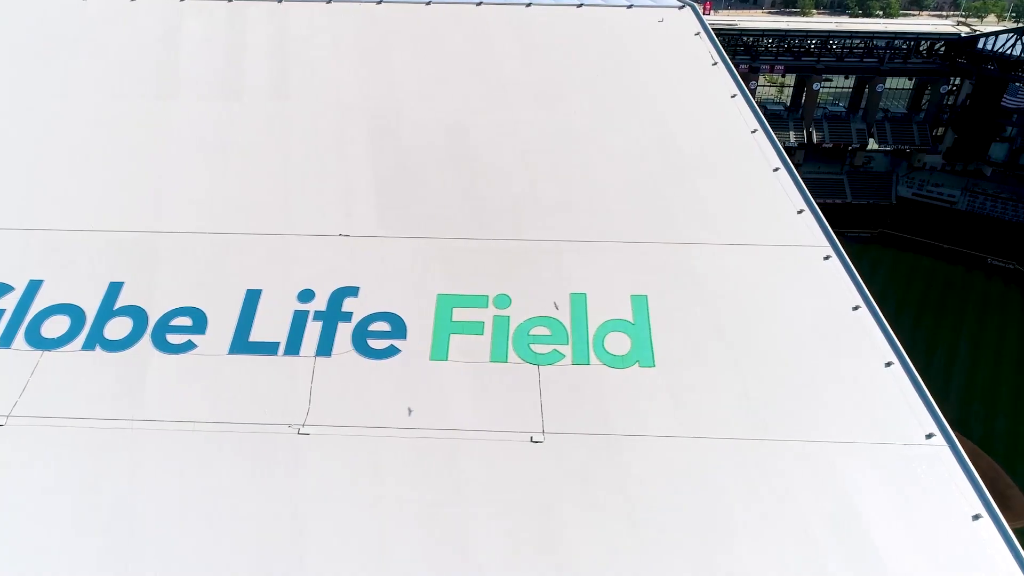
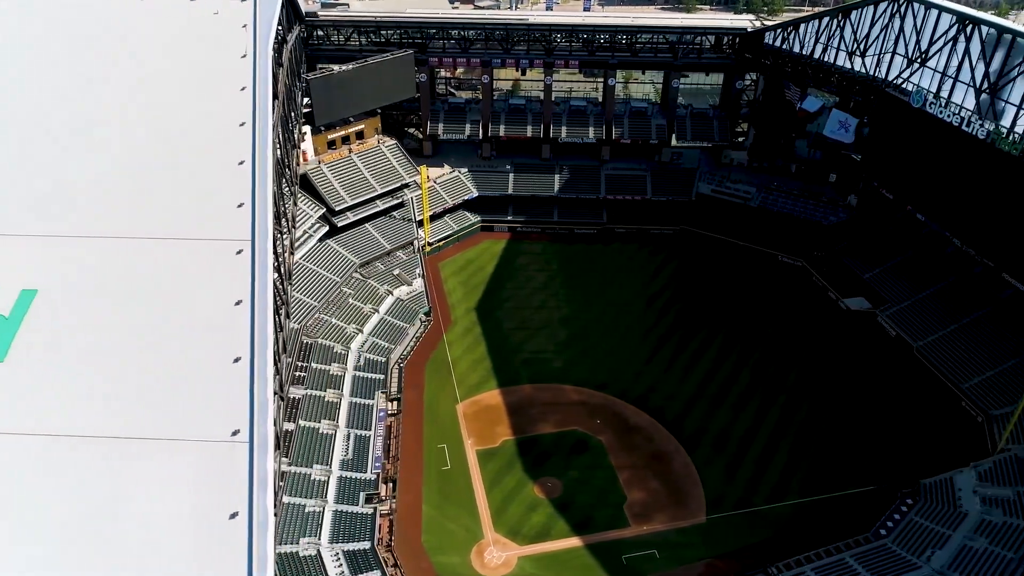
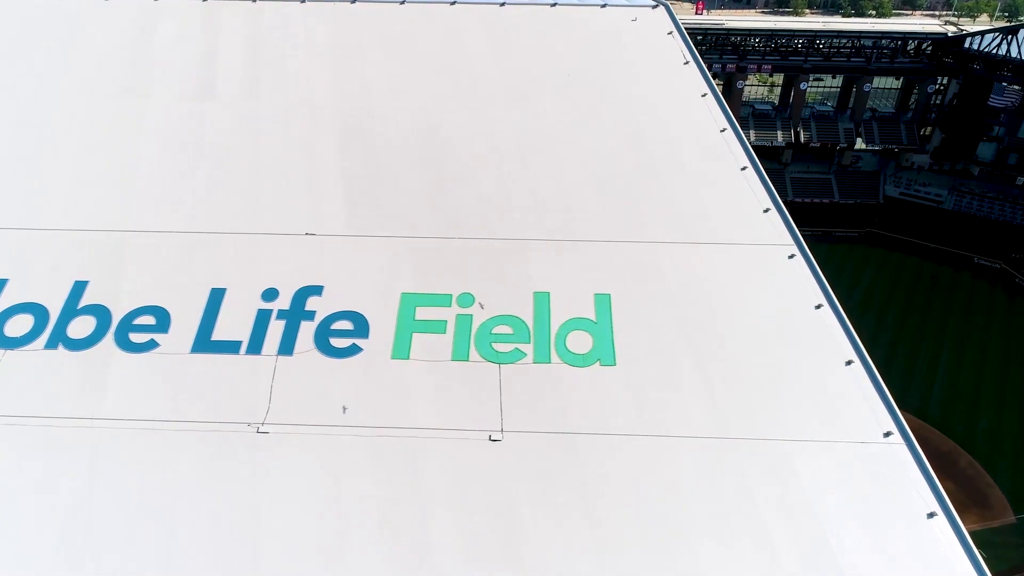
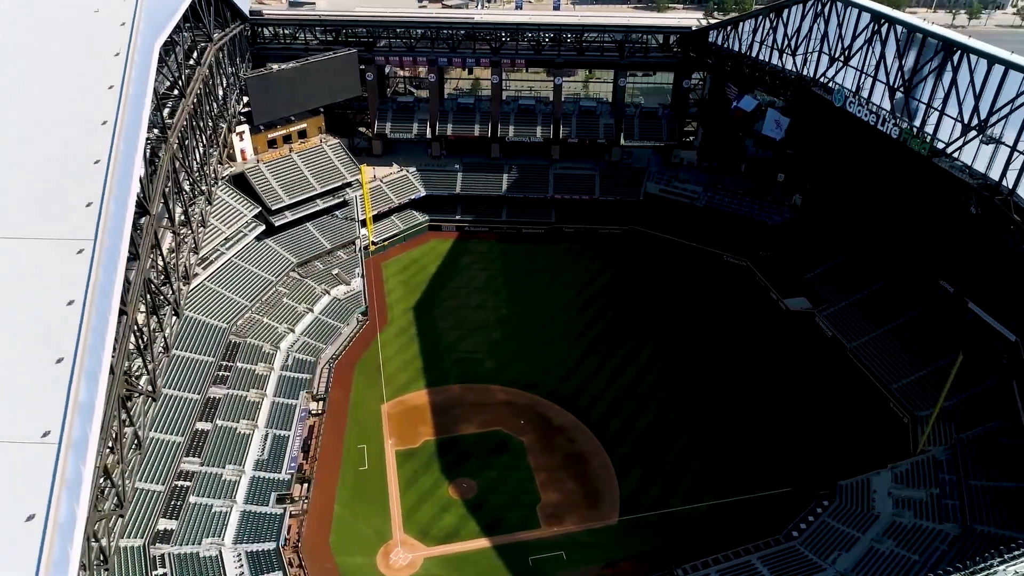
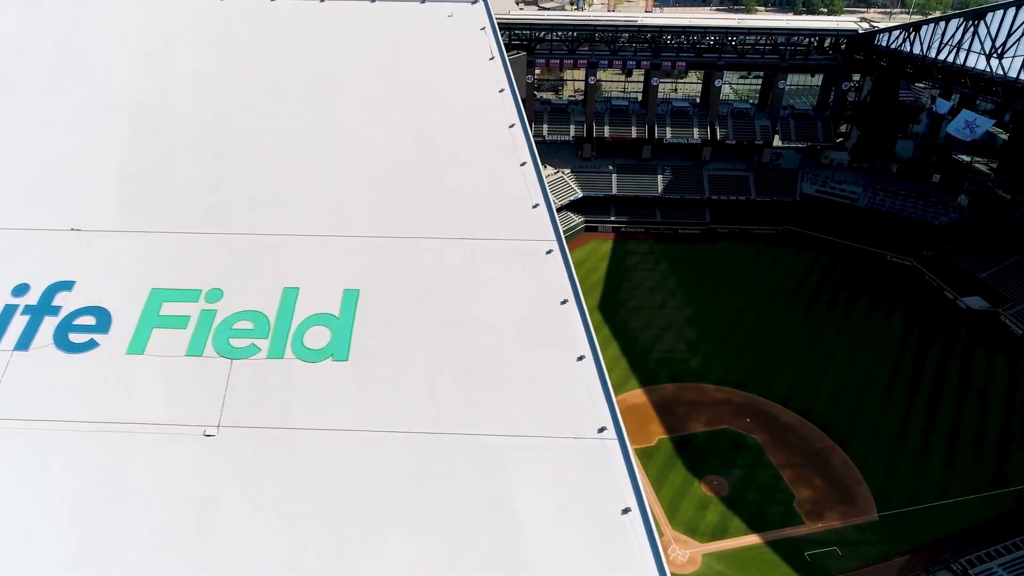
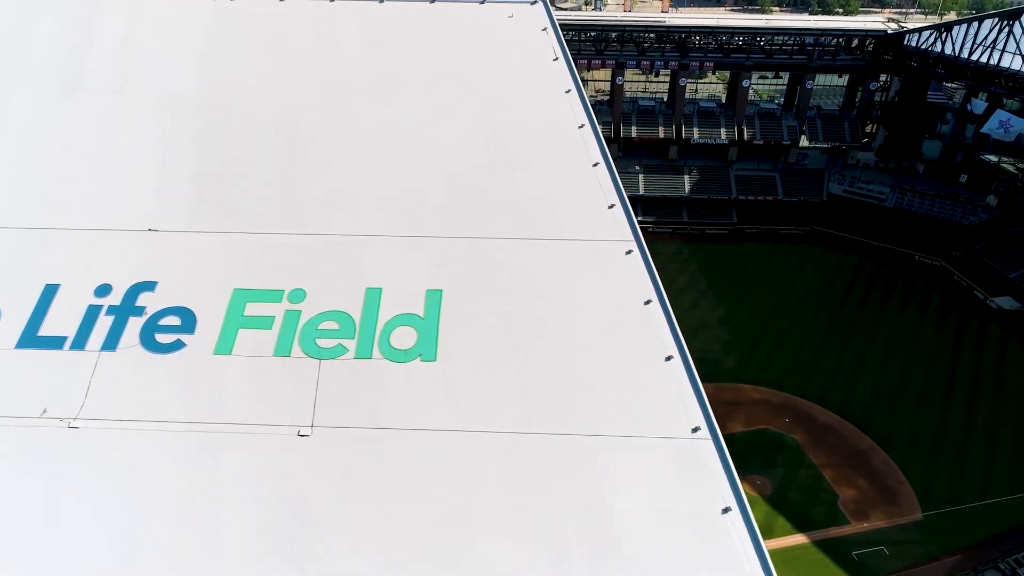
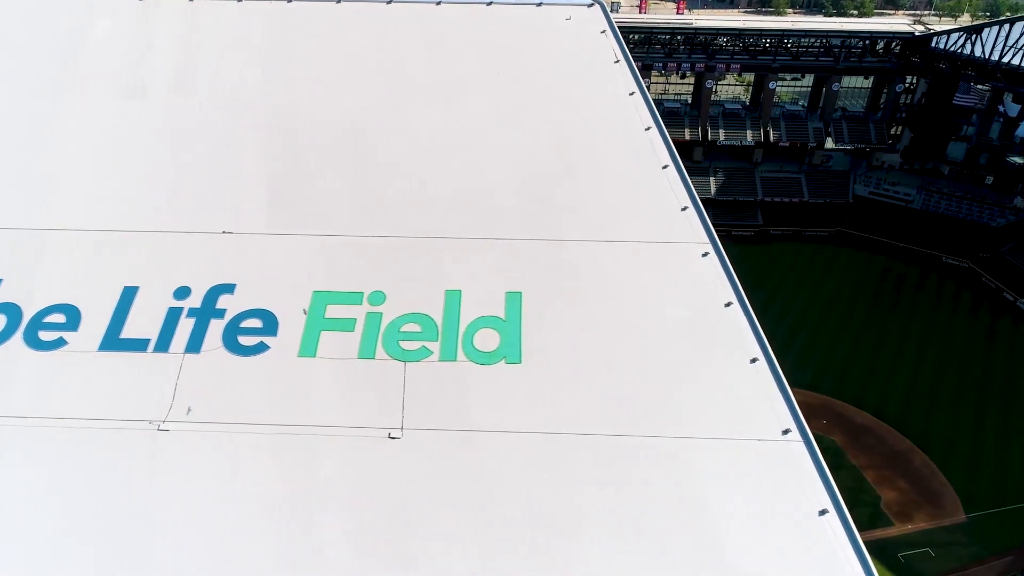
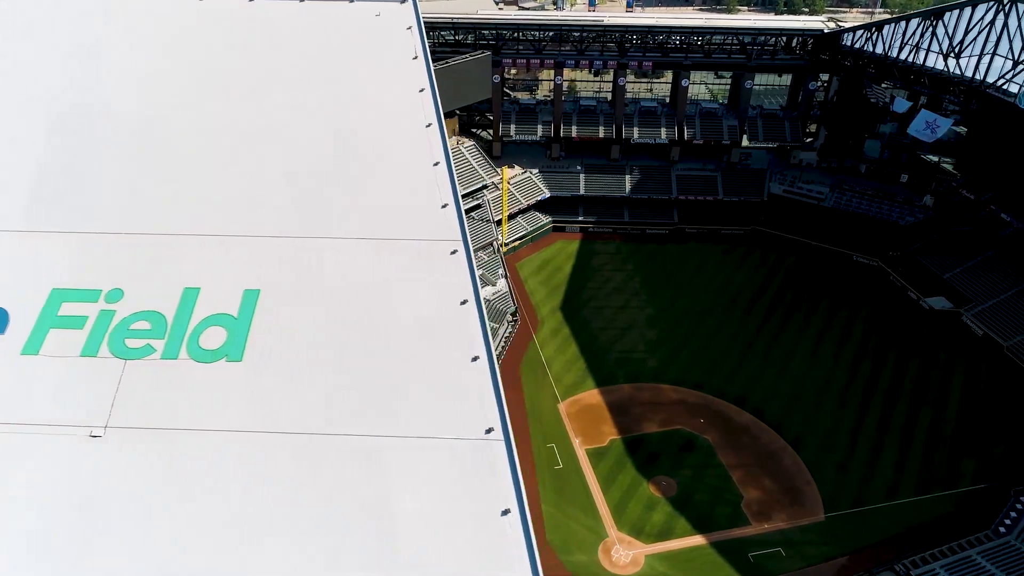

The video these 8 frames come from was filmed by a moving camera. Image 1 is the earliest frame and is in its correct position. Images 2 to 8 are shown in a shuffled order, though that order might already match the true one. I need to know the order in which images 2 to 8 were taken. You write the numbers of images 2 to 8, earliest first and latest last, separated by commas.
3, 7, 6, 5, 8, 2, 4
